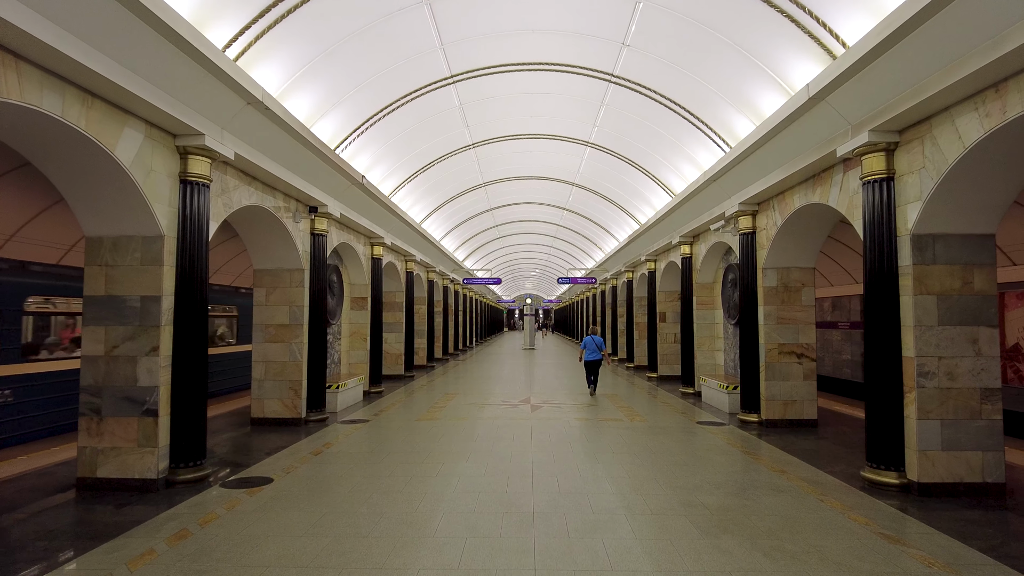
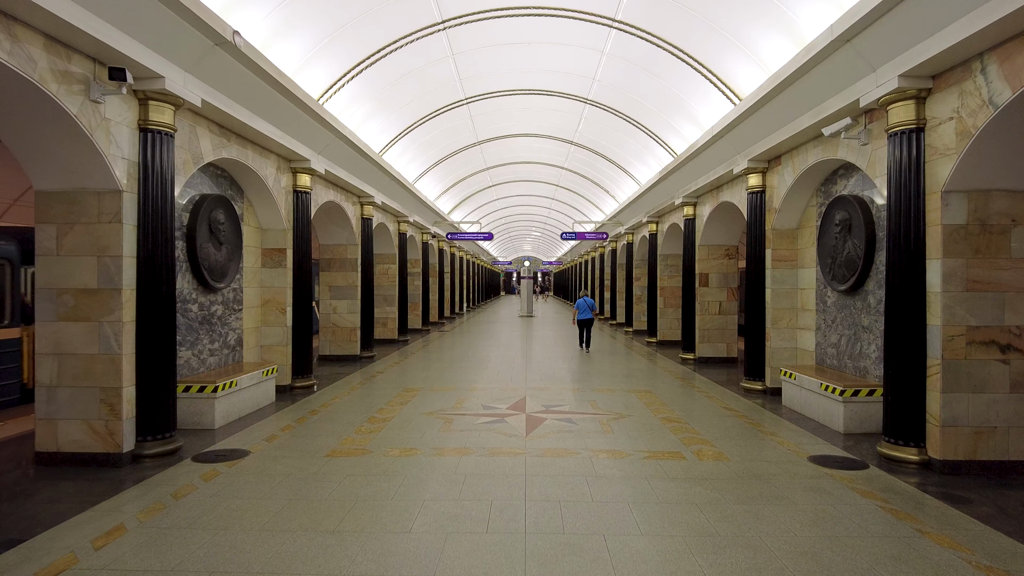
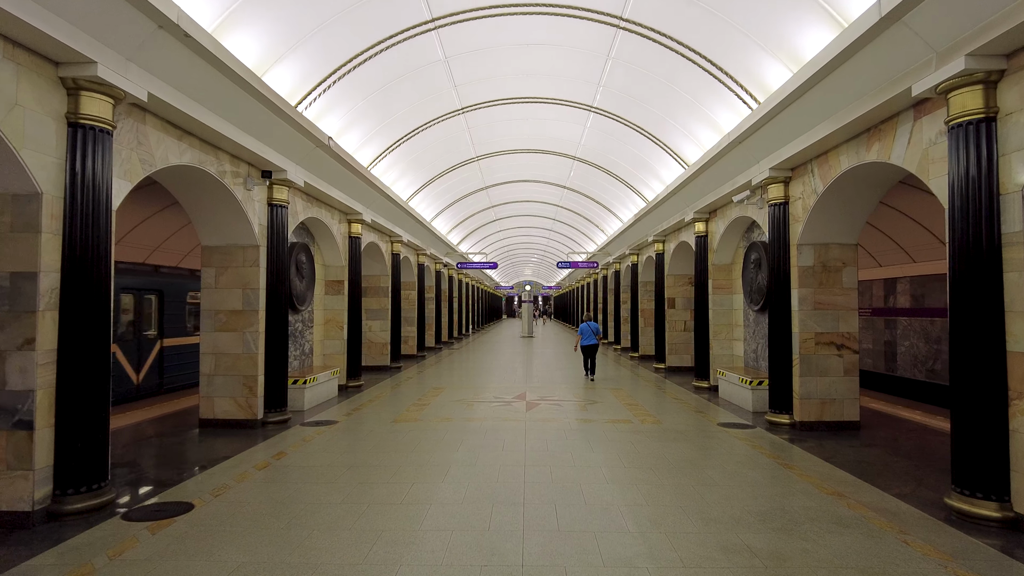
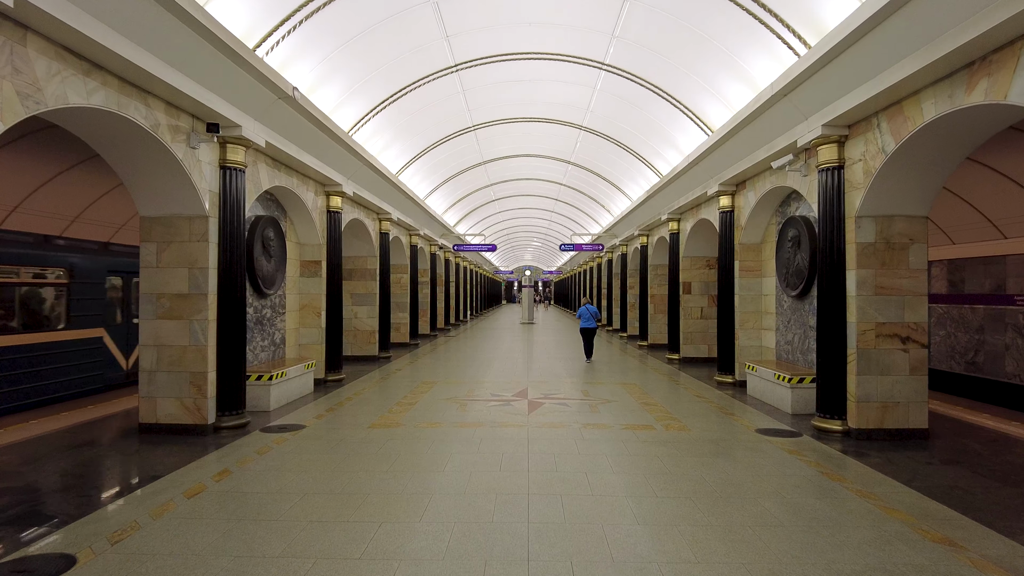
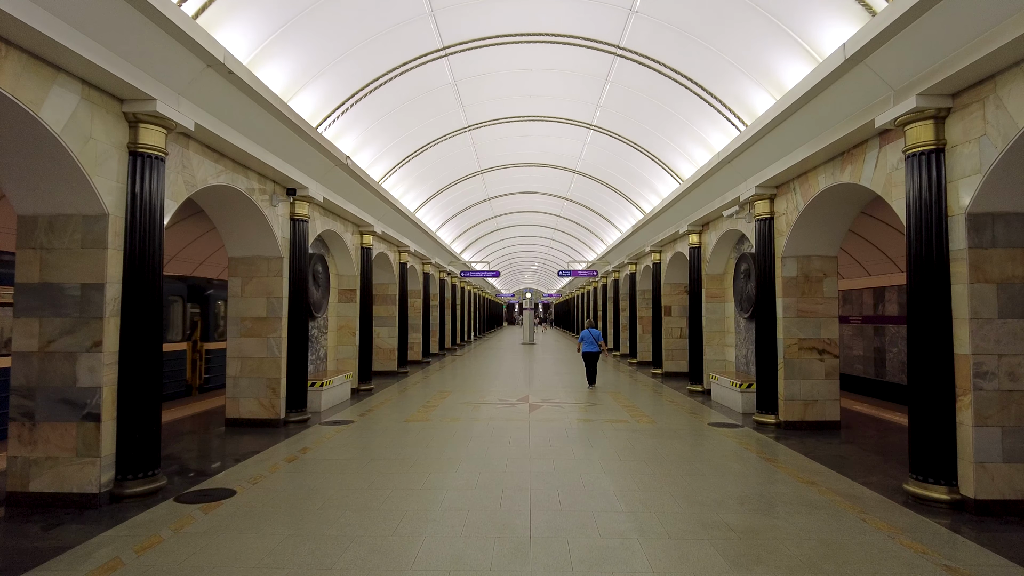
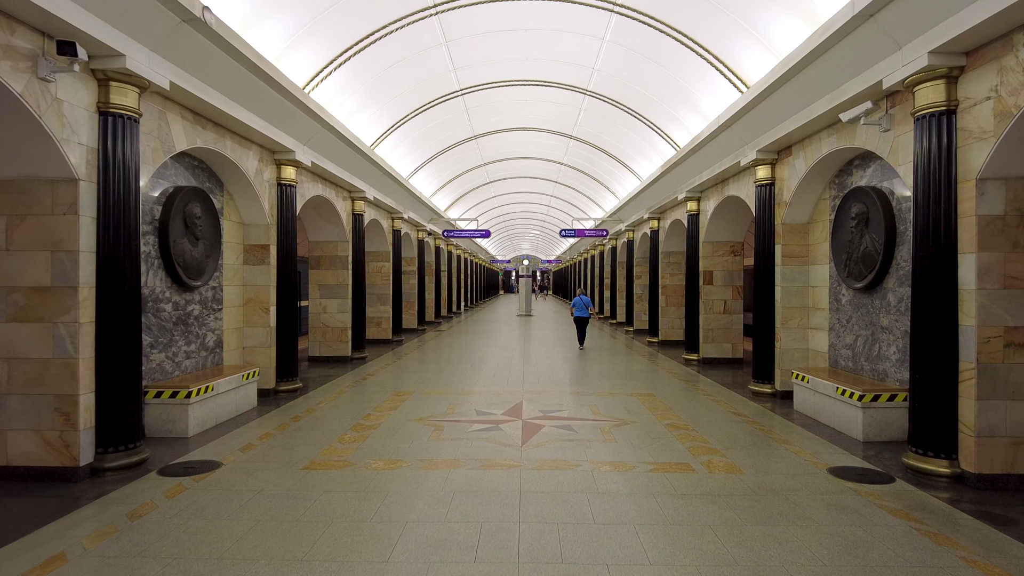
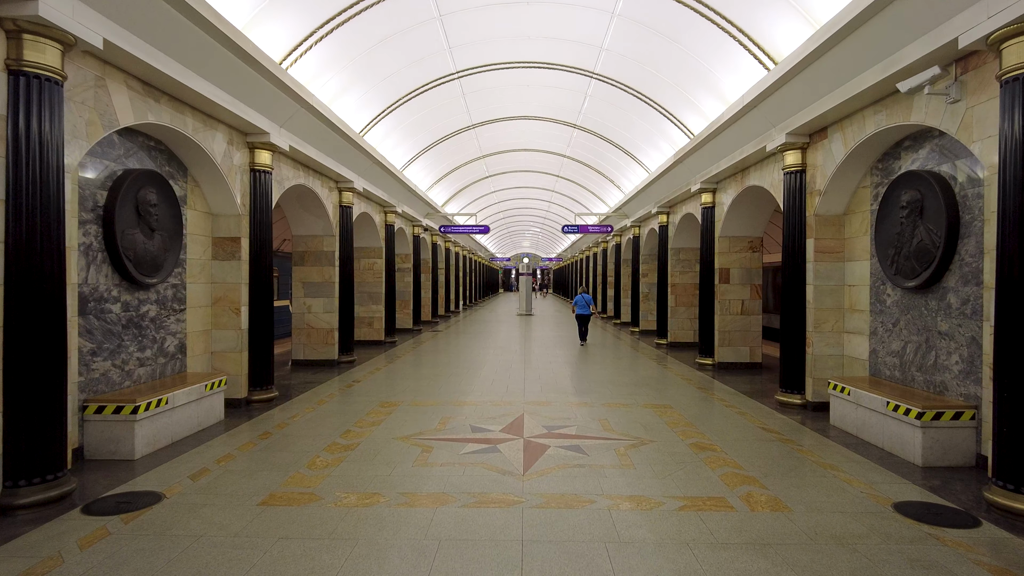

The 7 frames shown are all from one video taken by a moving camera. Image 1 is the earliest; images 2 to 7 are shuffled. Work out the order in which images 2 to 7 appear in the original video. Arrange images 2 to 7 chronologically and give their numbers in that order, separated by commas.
5, 3, 4, 2, 6, 7
